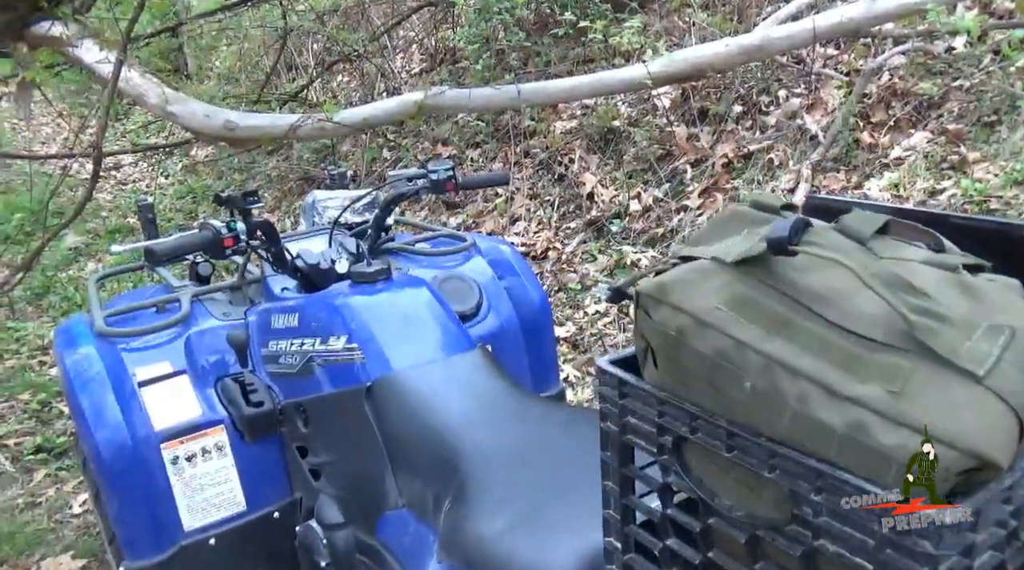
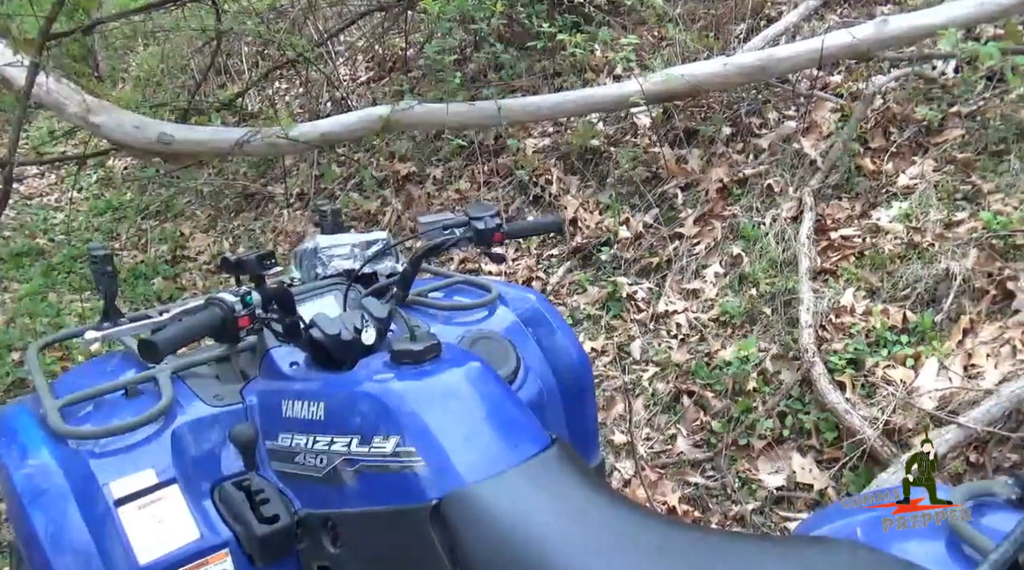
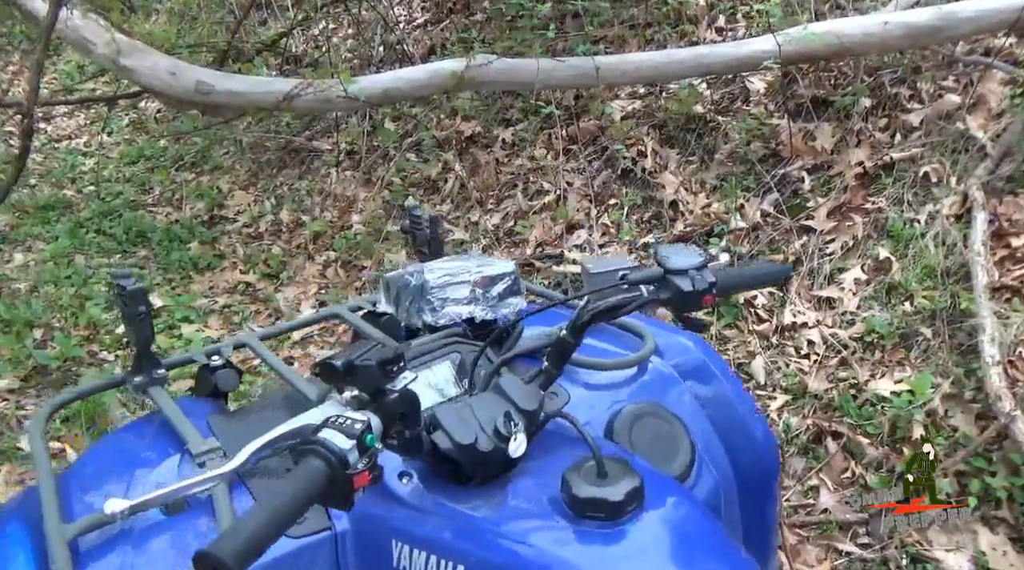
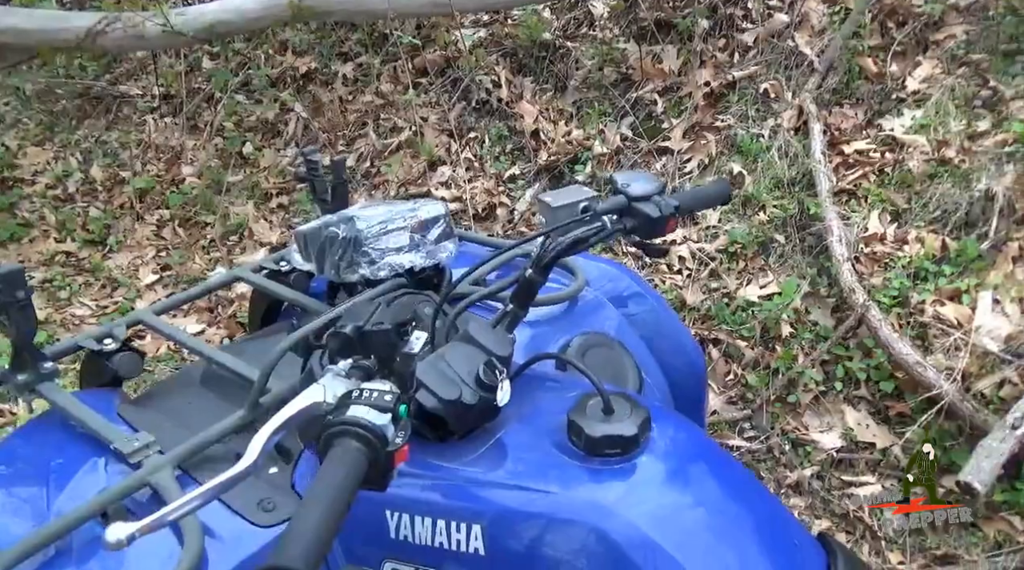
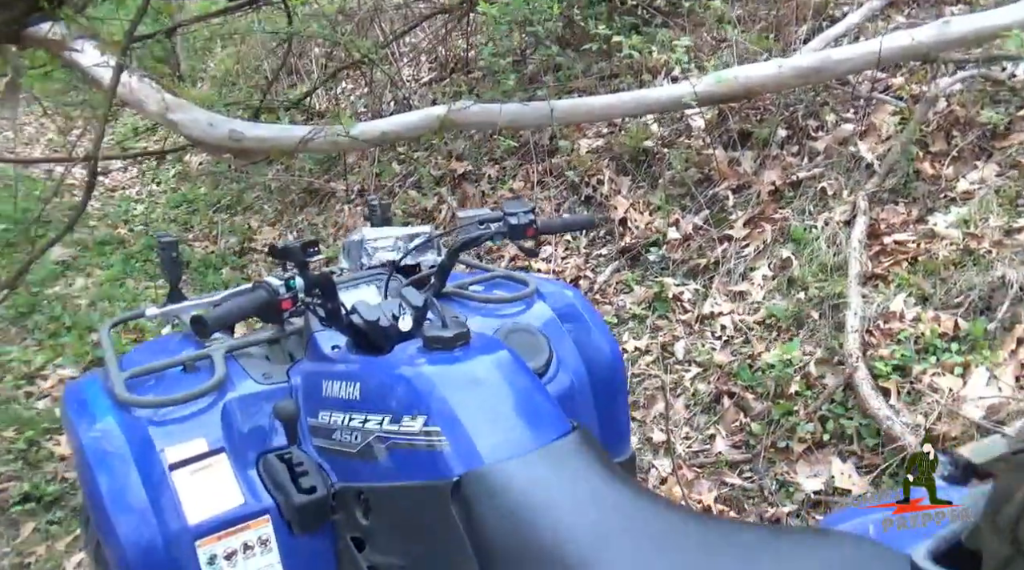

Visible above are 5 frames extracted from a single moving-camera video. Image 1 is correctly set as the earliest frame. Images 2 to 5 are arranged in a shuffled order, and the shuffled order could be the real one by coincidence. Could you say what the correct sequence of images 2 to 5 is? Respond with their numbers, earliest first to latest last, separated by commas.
5, 2, 3, 4
